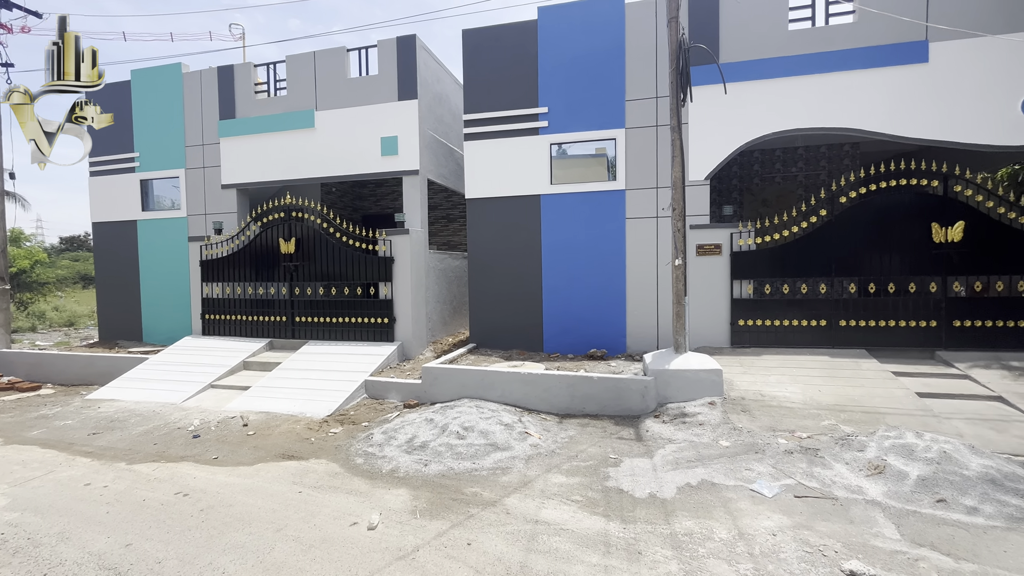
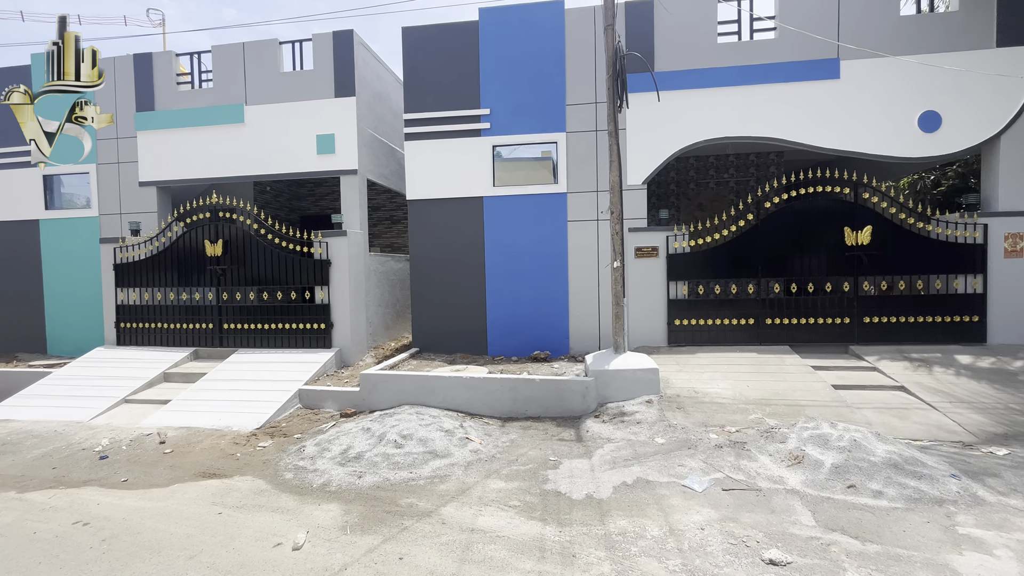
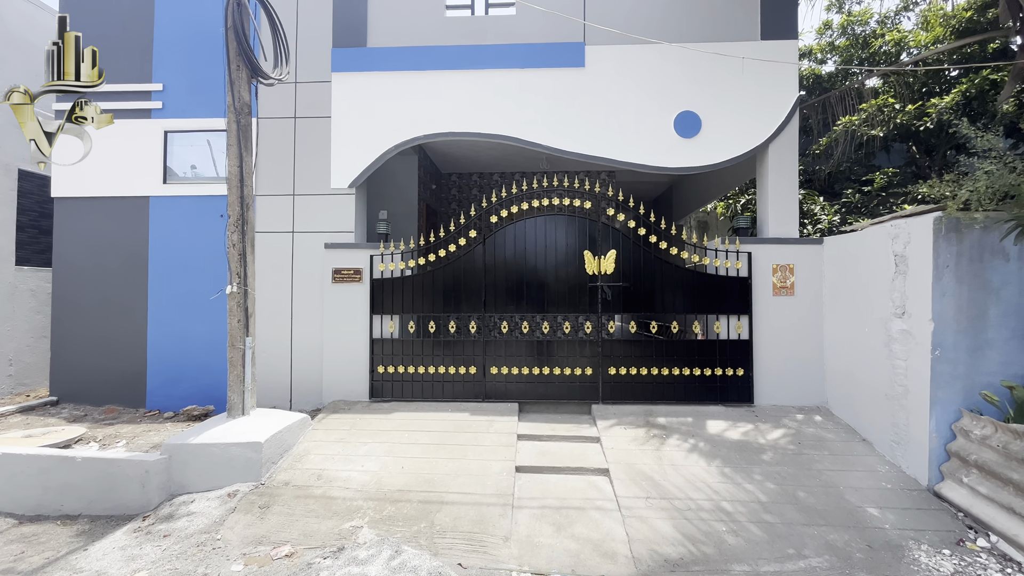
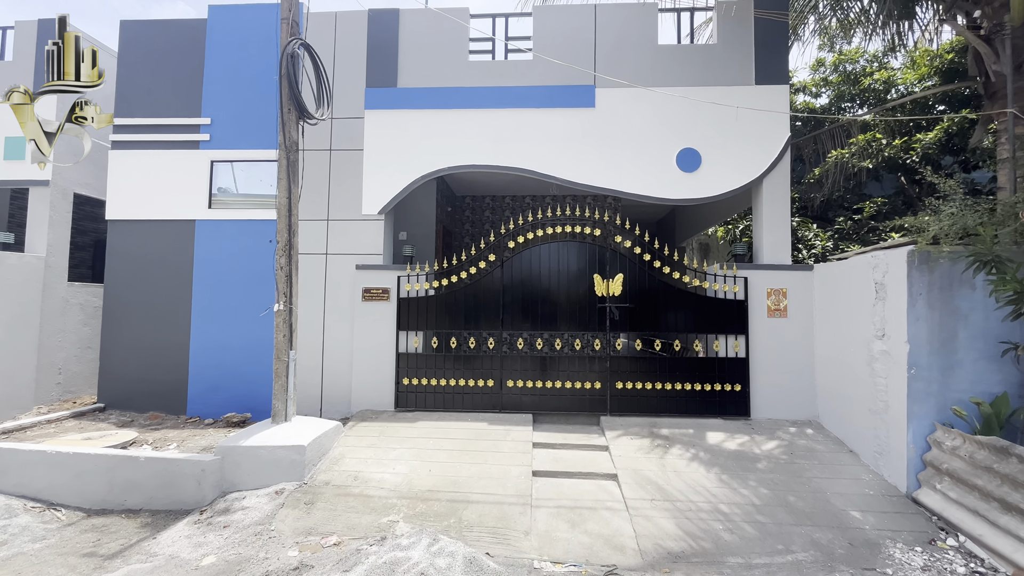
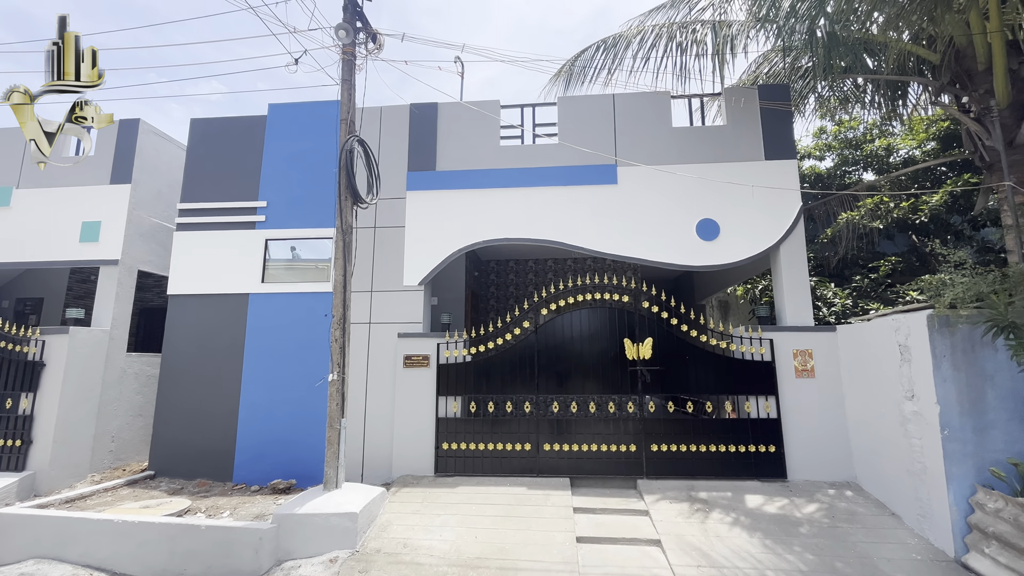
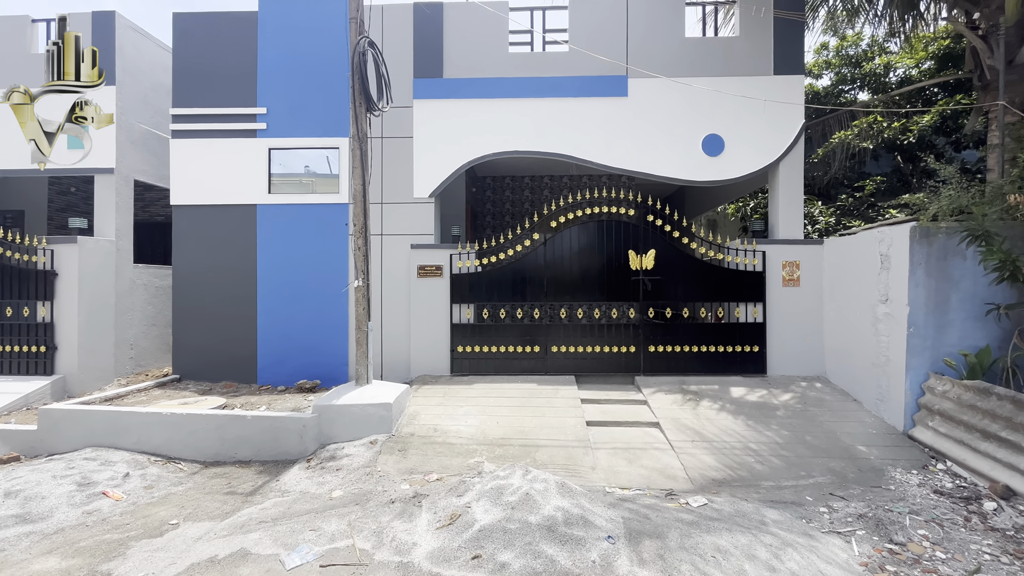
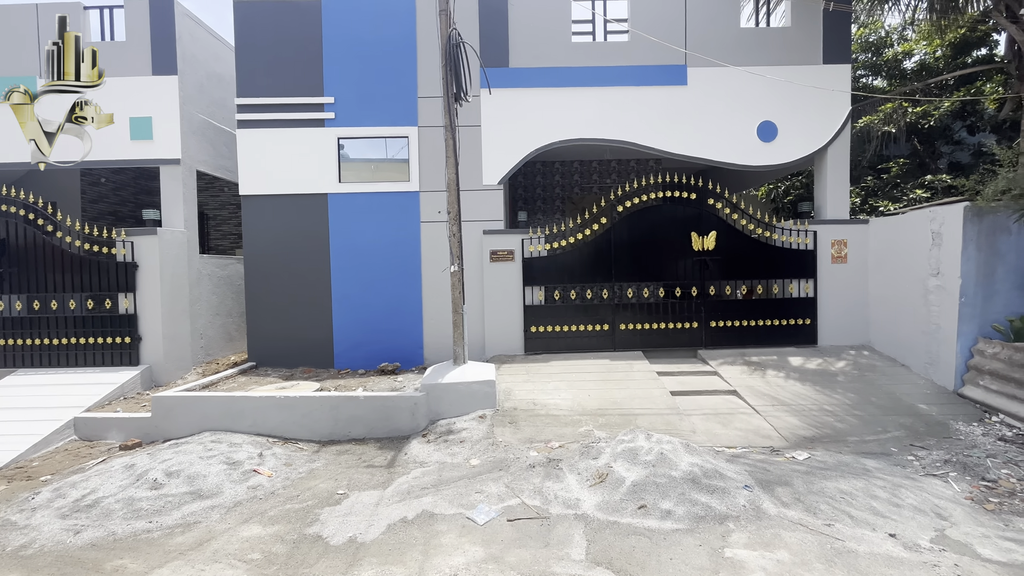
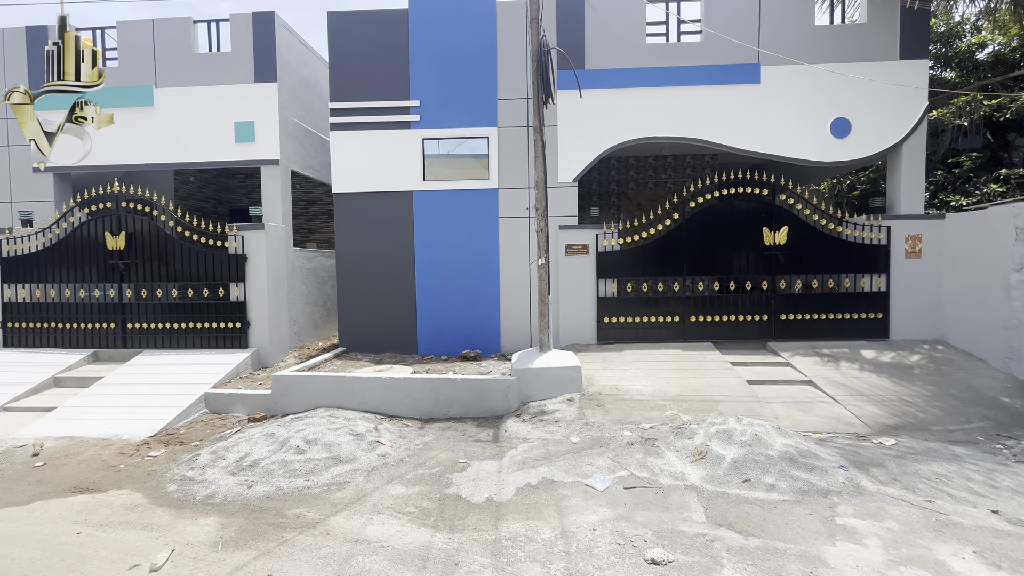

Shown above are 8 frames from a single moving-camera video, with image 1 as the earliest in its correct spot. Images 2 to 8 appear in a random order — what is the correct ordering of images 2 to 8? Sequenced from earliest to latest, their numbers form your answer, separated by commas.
2, 8, 7, 6, 5, 4, 3
